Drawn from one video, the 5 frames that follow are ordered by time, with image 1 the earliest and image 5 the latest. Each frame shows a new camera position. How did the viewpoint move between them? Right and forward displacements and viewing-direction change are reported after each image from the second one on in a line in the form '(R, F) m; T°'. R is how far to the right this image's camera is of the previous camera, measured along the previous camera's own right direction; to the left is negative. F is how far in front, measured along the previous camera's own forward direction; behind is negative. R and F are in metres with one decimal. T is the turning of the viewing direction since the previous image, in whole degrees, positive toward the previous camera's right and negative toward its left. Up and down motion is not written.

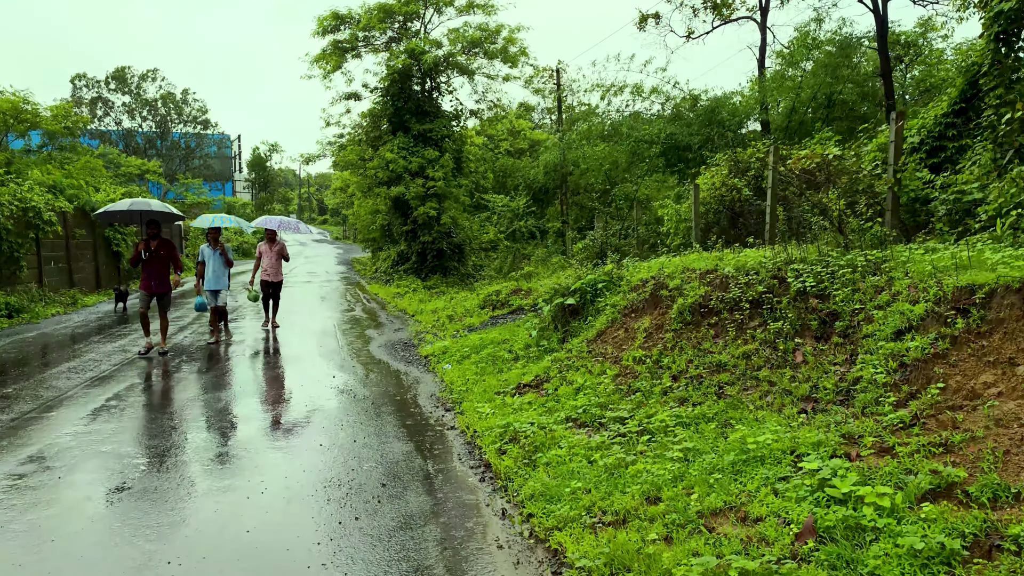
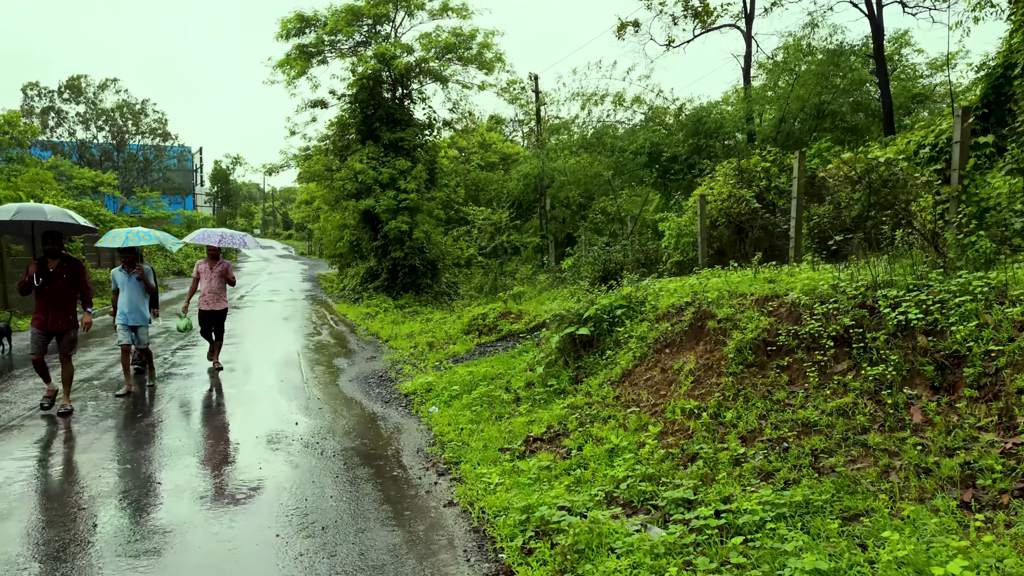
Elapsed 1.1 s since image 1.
(-0.2, +1.2) m; +2°
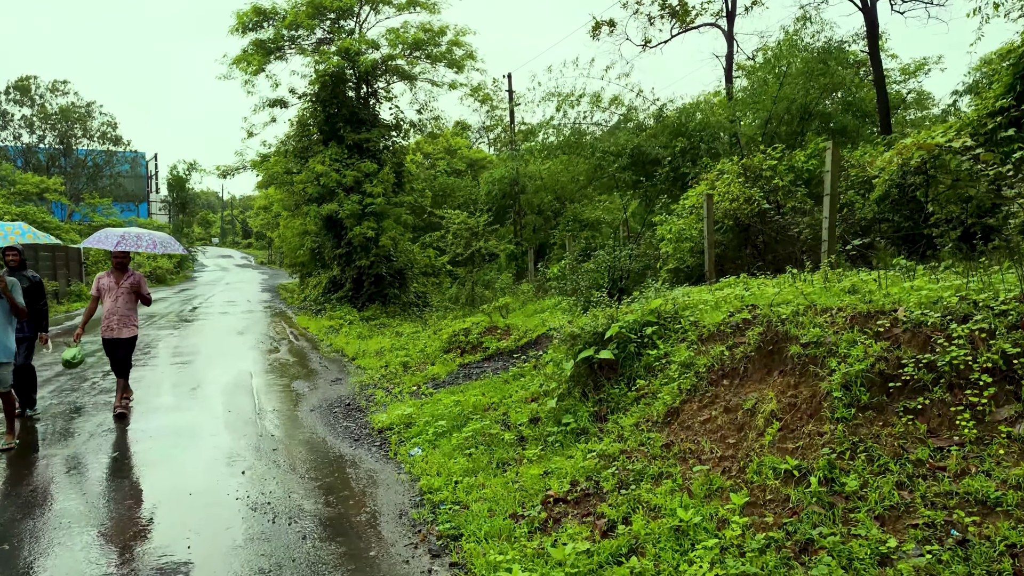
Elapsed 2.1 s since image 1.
(-0.2, +1.2) m; +3°
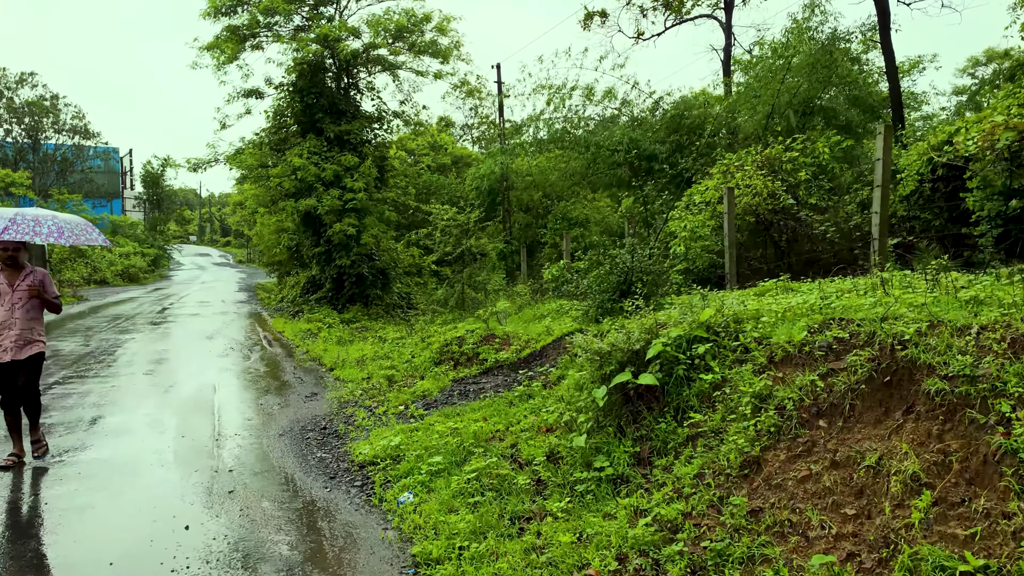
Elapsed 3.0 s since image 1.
(-0.2, +1.0) m; +1°
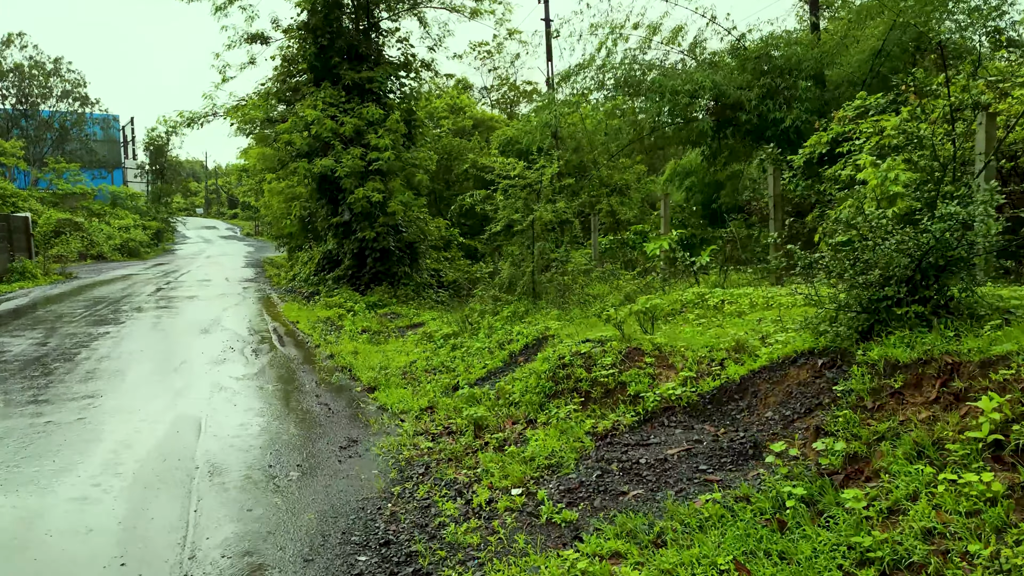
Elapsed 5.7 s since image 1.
(-0.9, +2.9) m; -1°
